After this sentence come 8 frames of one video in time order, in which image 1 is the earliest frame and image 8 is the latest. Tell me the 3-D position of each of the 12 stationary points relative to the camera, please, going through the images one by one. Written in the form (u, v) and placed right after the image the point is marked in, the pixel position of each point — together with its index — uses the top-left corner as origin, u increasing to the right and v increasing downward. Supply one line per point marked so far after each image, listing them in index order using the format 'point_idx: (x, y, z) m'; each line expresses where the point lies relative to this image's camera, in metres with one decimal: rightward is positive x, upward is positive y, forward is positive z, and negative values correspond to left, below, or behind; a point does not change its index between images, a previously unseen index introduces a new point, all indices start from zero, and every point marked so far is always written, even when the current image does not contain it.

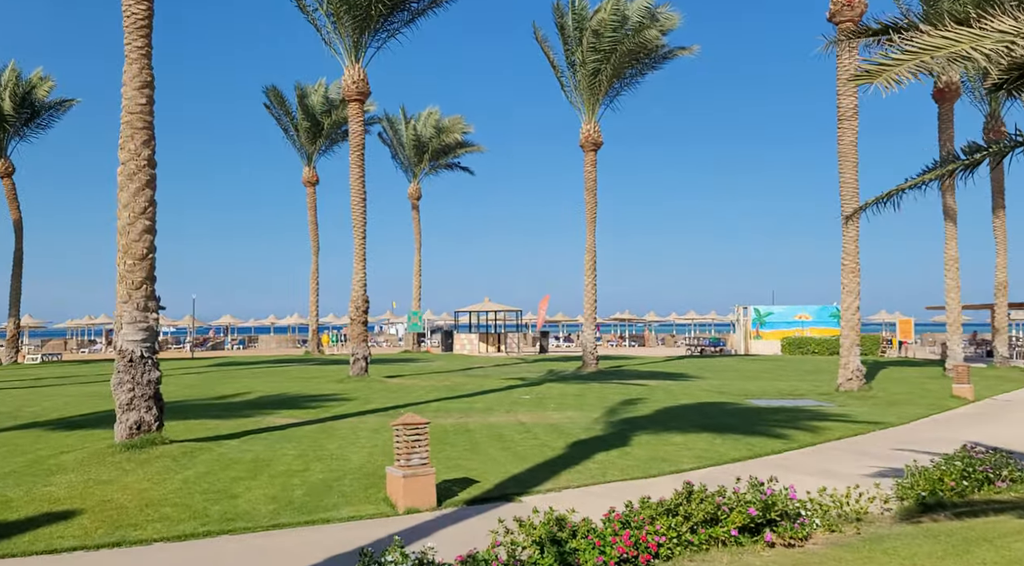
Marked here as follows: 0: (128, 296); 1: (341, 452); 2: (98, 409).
0: (-5.0, -0.2, +10.7) m
1: (-2.2, -2.2, +10.5) m
2: (-8.7, -2.7, +17.1) m
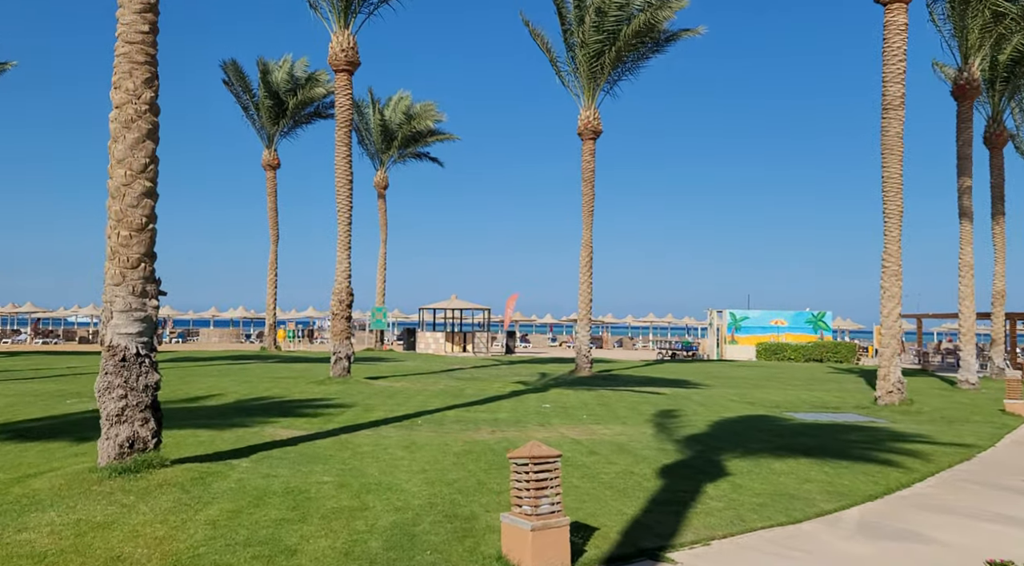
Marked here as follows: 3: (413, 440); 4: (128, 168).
0: (-4.0, +0.1, +8.4) m
1: (-1.2, -2.1, +8.4) m
2: (-8.2, -2.3, +14.5) m
3: (-1.4, -2.2, +11.4) m
4: (-4.0, +1.2, +8.4) m
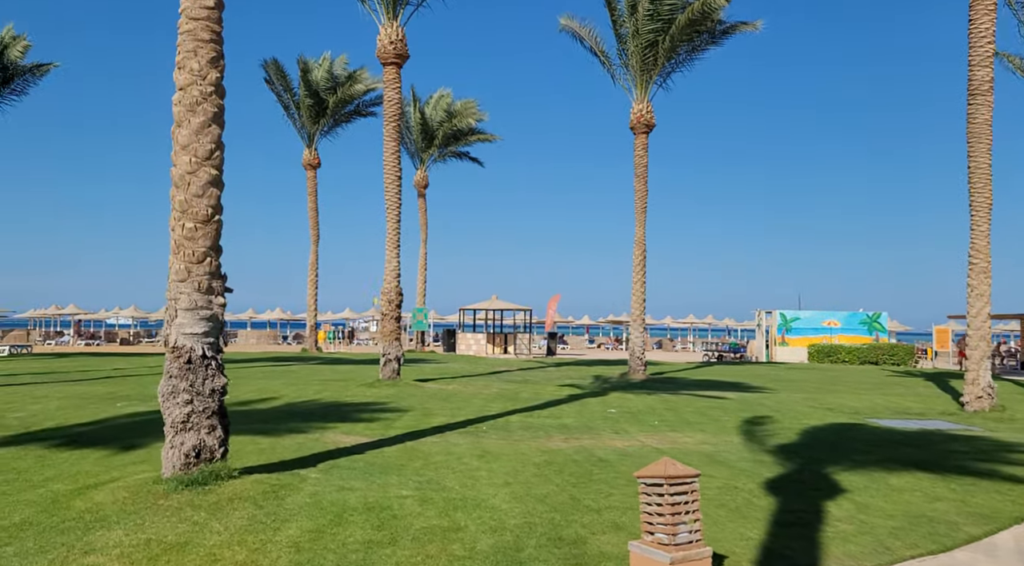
0: (-3.1, +0.1, +7.8) m
1: (-0.3, -2.0, +7.7) m
2: (-7.1, -2.3, +14.1) m
3: (-0.4, -2.2, +10.7) m
4: (-3.1, +1.2, +7.8) m
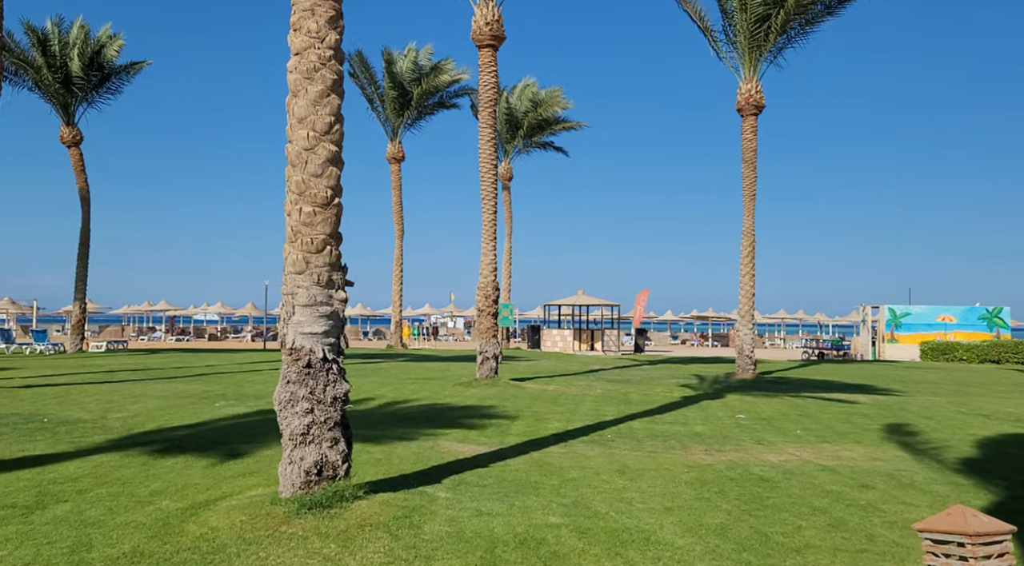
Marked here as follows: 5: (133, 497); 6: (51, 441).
0: (-1.7, +0.2, +6.9) m
1: (+1.1, -1.9, +6.5) m
2: (-5.1, -2.2, +13.4) m
3: (+1.3, -2.1, +9.5) m
4: (-1.7, +1.3, +6.8) m
5: (-3.5, -2.0, +7.4) m
6: (-6.2, -2.1, +10.9) m
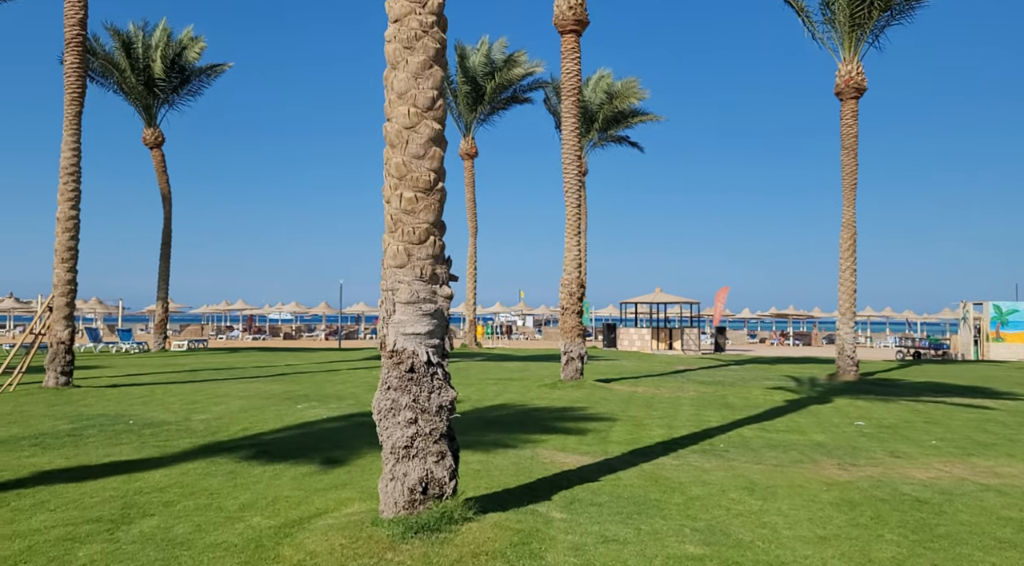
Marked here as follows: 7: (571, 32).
0: (-0.8, +0.2, +6.1) m
1: (+2.0, -1.9, +5.5) m
2: (-3.6, -2.2, +13.0) m
3: (+2.4, -2.0, +8.5) m
4: (-0.8, +1.3, +6.1) m
5: (-2.4, -1.9, +6.8) m
6: (-4.9, -2.1, +10.5) m
7: (+1.4, +5.9, +19.2) m
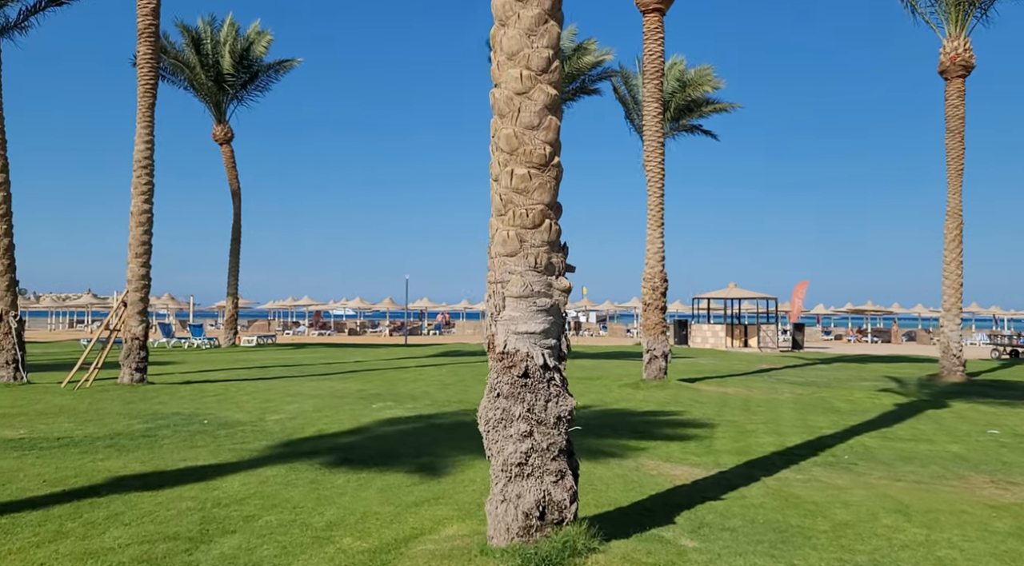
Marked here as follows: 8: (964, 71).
0: (0.0, +0.3, +5.3) m
1: (+2.8, -1.8, +4.5) m
2: (-2.3, -2.1, +12.3) m
3: (+3.4, -1.9, +7.5) m
4: (+0.1, +1.4, +5.2) m
5: (-1.5, -1.9, +6.1) m
6: (-3.7, -2.0, +10.0) m
7: (+3.2, +6.0, +18.2) m
8: (+10.9, +5.1, +19.7) m
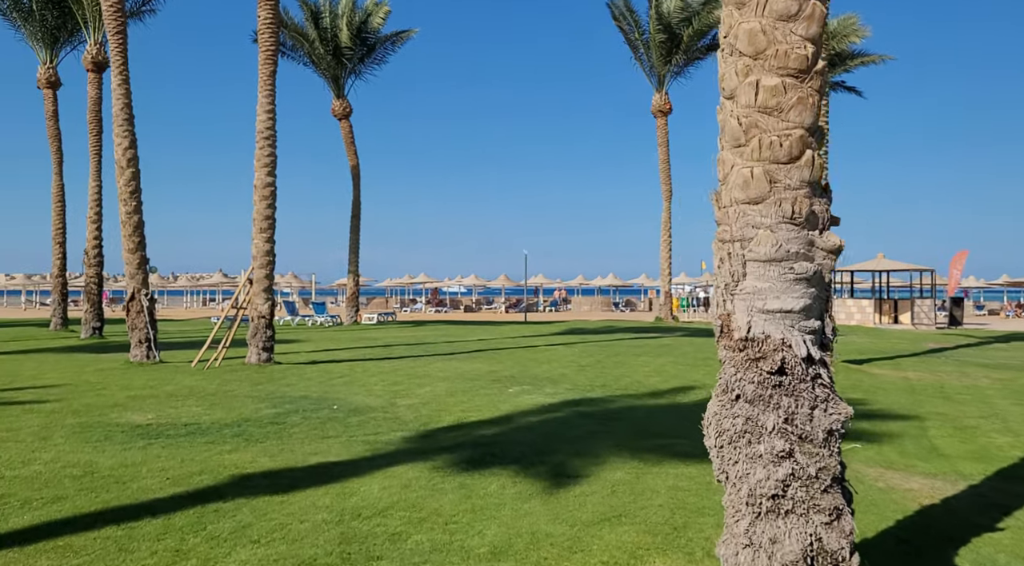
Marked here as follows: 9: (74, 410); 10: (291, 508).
0: (+1.2, +0.5, +3.7) m
1: (+3.8, -1.6, +2.7) m
2: (-0.1, -1.7, +11.1) m
3: (+4.9, -1.6, +5.5) m
4: (+1.2, +1.6, +3.7) m
5: (-0.3, -1.7, +4.9) m
6: (-1.9, -1.7, +9.0) m
7: (+5.9, +6.6, +15.9) m
8: (+13.8, +5.9, +16.4) m
9: (-6.1, -1.8, +11.4) m
10: (-1.7, -1.7, +6.2) m
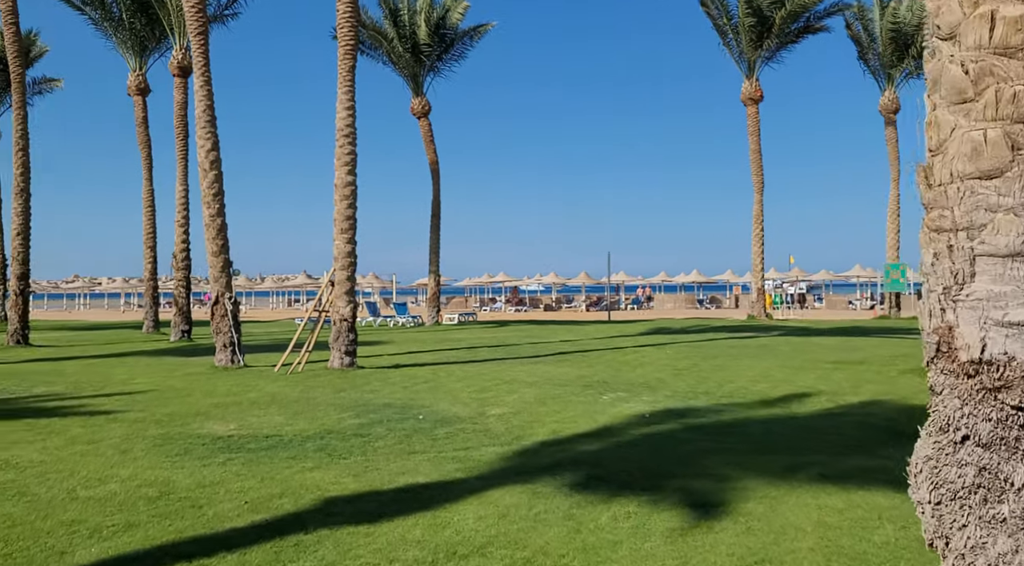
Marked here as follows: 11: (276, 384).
0: (+1.7, +0.4, +2.8) m
1: (+4.2, -1.6, +1.4) m
2: (+1.1, -1.7, +10.2) m
3: (+5.6, -1.6, +4.2) m
4: (+1.7, +1.6, +2.7) m
5: (+0.4, -1.7, +4.0) m
6: (-0.8, -1.8, +8.3) m
7: (+7.5, +6.7, +14.4) m
8: (+15.4, +6.0, +14.2) m
9: (-4.8, -1.9, +11.1) m
10: (-0.9, -1.7, +5.5) m
11: (-4.1, -1.8, +14.3) m
